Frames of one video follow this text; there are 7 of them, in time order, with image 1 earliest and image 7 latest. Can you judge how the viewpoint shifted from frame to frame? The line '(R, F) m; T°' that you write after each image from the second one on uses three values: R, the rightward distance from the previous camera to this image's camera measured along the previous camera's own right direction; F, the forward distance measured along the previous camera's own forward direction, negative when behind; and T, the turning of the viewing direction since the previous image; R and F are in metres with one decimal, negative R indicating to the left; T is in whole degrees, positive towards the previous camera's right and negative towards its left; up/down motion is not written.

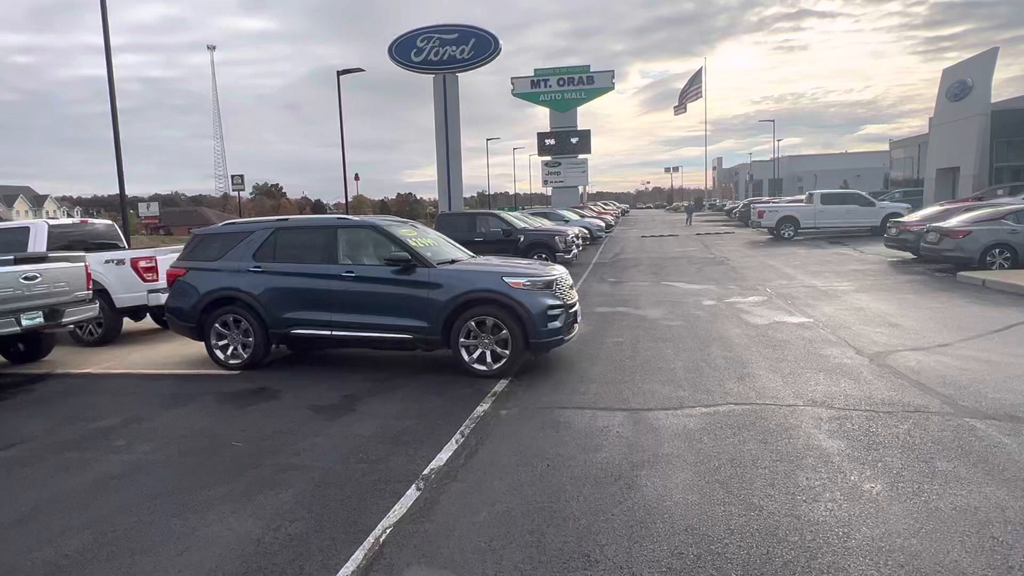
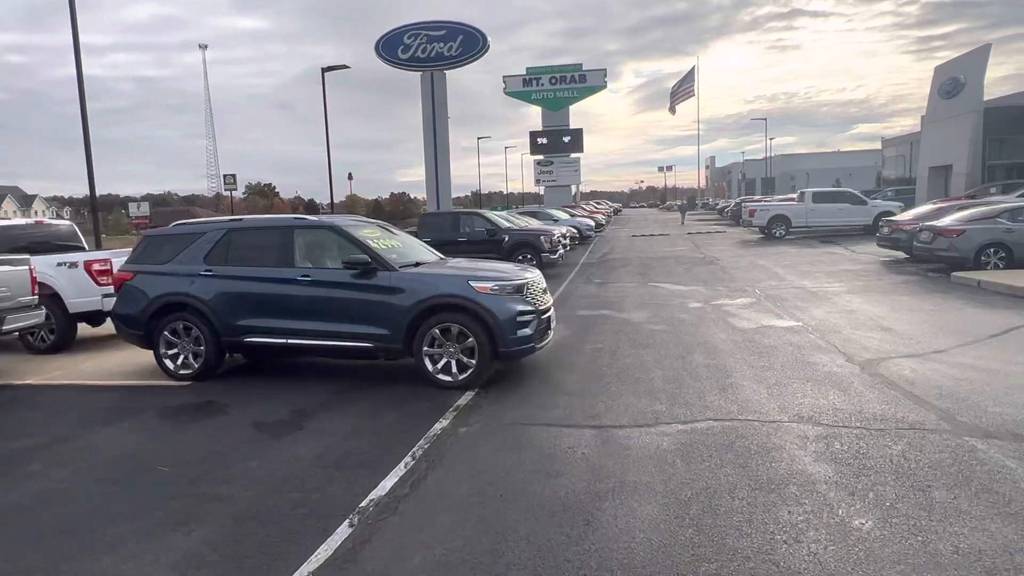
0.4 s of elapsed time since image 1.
(+0.3, +0.5) m; 0°
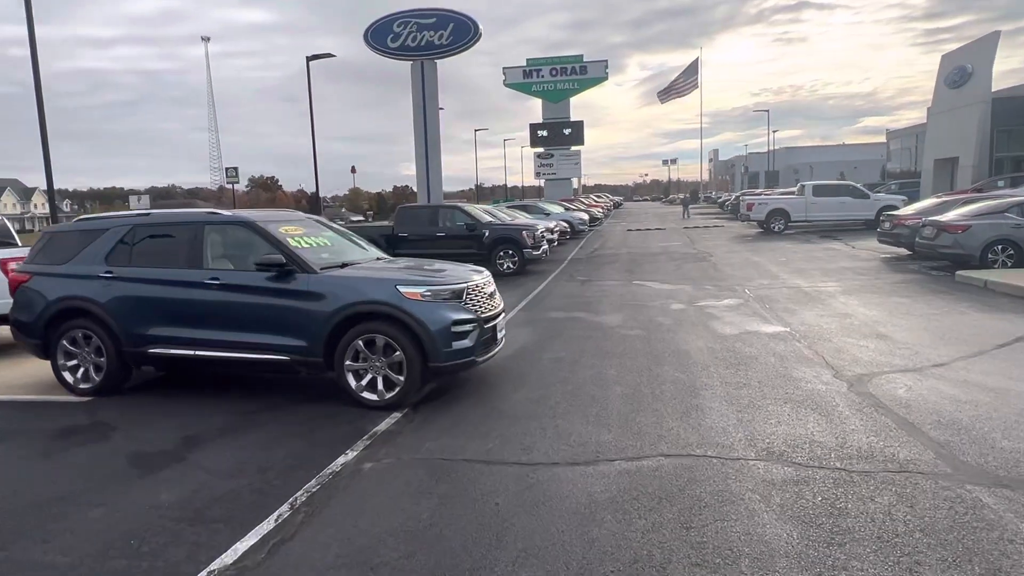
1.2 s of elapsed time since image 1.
(+0.7, +0.9) m; 0°
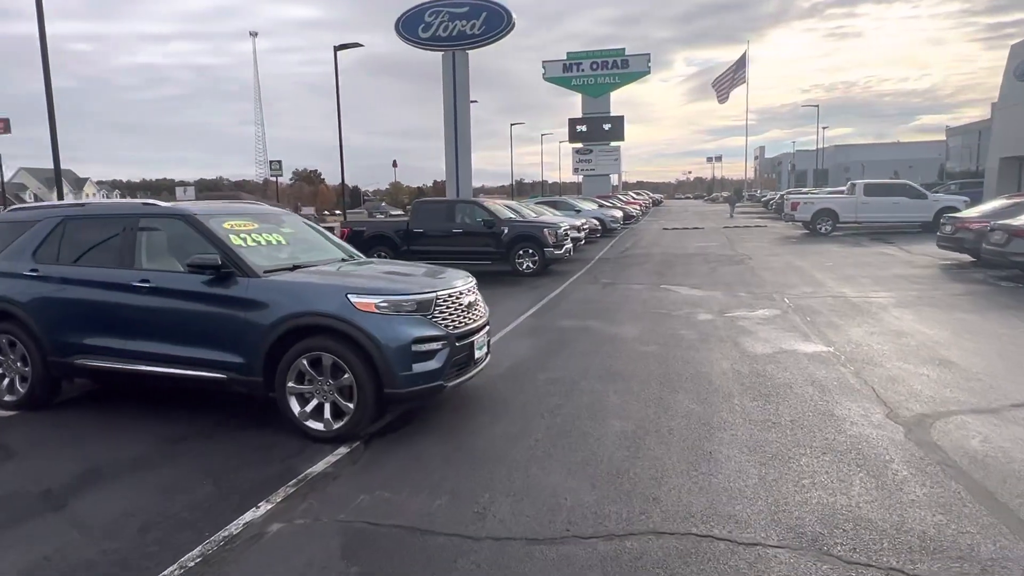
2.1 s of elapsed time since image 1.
(+0.5, +1.1) m; -3°
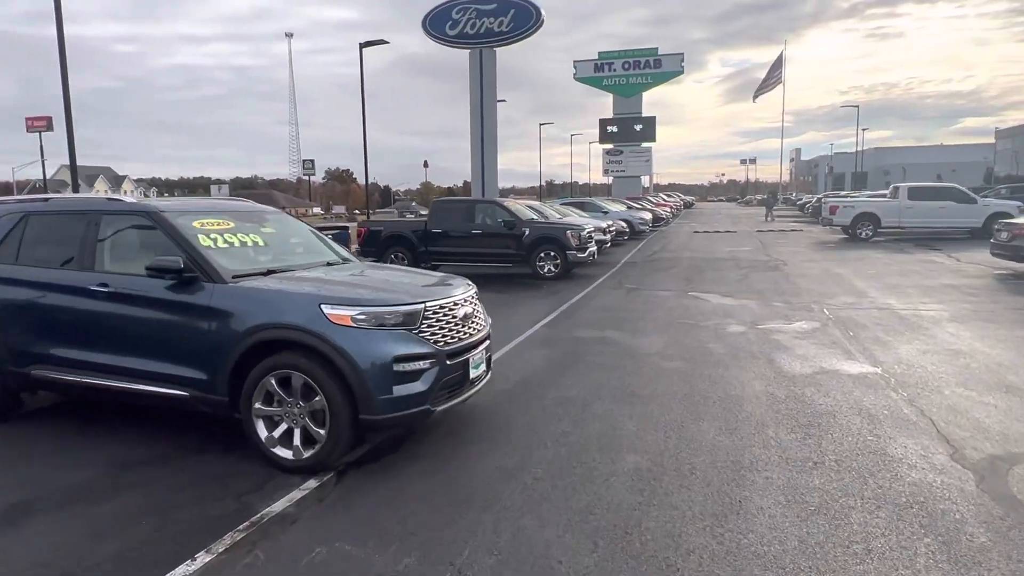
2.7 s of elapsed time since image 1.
(+0.2, +0.7) m; -3°
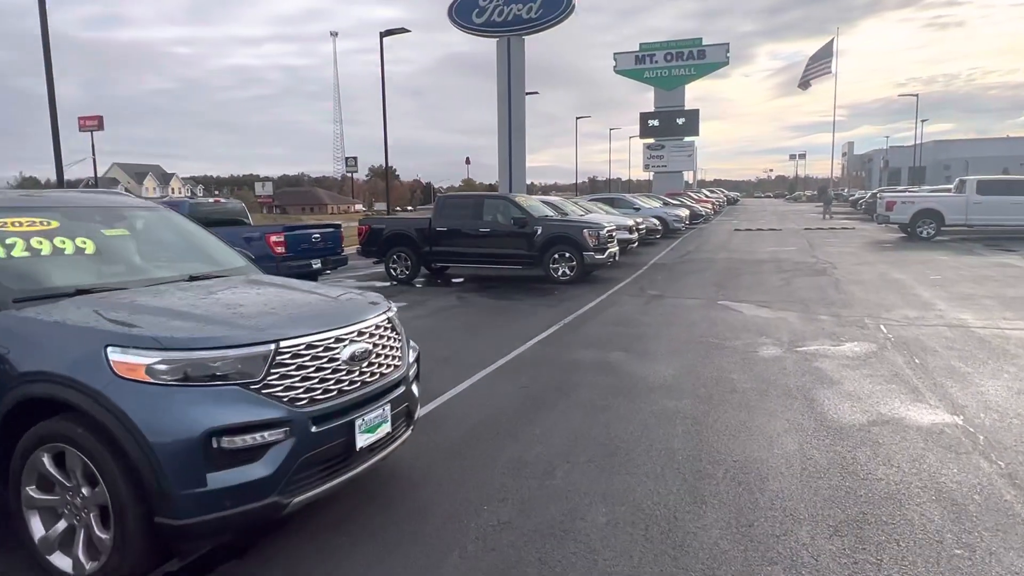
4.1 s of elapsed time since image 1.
(+0.7, +1.7) m; -4°
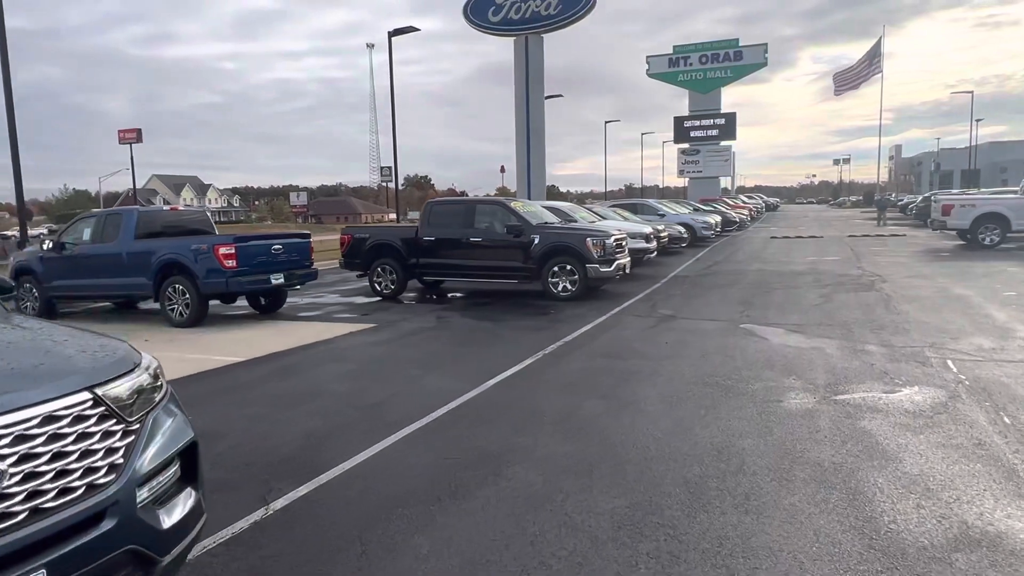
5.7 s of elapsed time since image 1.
(+0.9, +1.9) m; -3°
